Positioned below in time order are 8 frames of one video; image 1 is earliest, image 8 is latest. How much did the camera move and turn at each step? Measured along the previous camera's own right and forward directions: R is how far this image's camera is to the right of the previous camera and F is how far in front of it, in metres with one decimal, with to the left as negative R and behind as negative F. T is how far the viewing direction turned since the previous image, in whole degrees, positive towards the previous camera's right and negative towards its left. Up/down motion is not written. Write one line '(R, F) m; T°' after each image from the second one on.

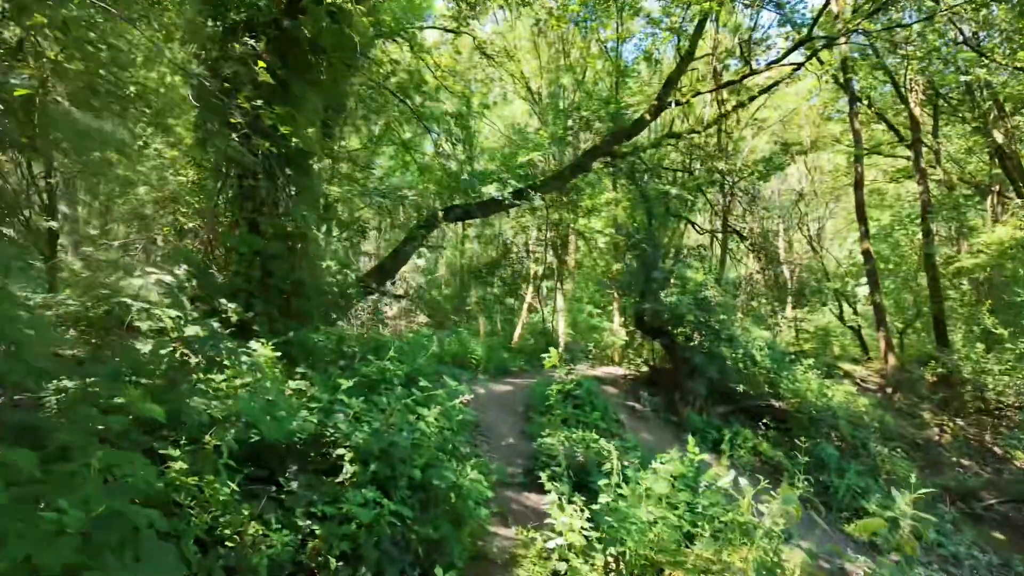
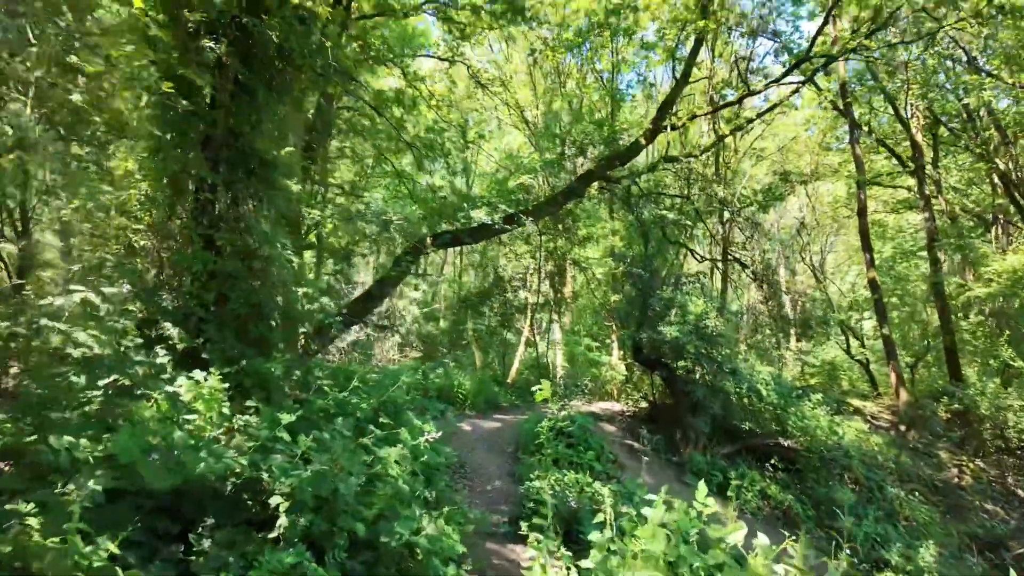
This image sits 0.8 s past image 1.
(+0.1, +0.4) m; 0°
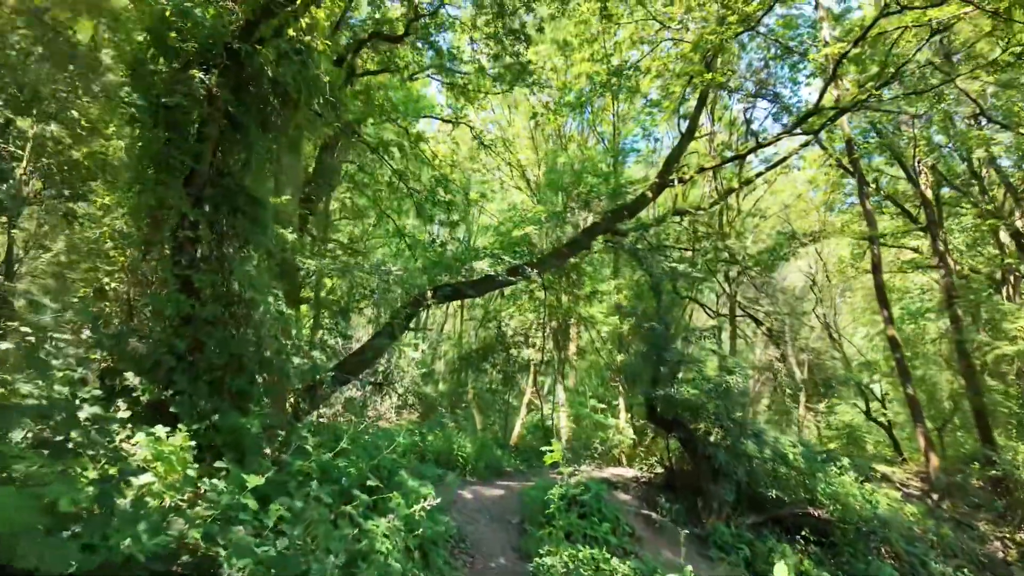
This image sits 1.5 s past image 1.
(-0.1, +0.4) m; 0°
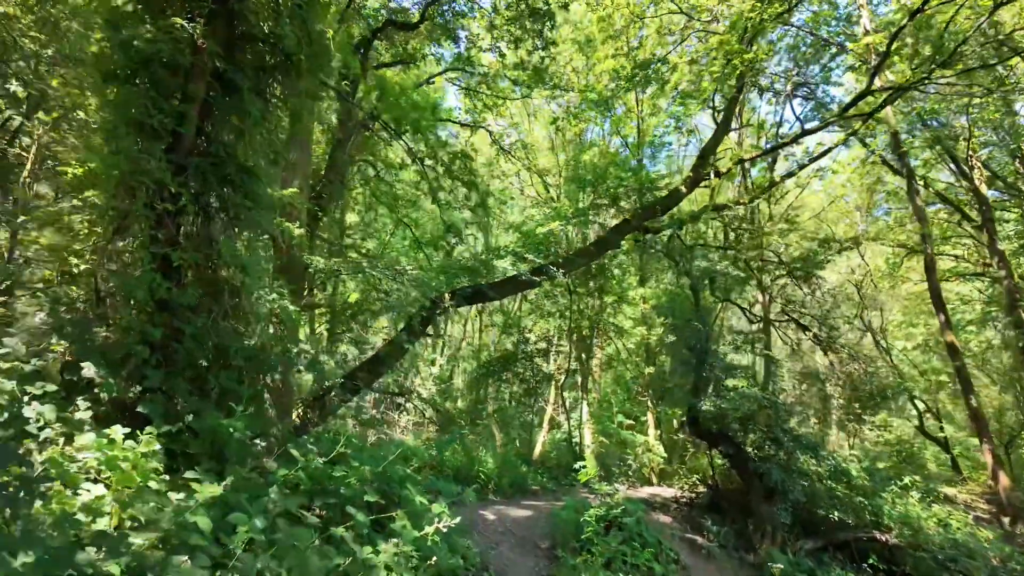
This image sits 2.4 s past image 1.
(-0.1, +0.6) m; -2°
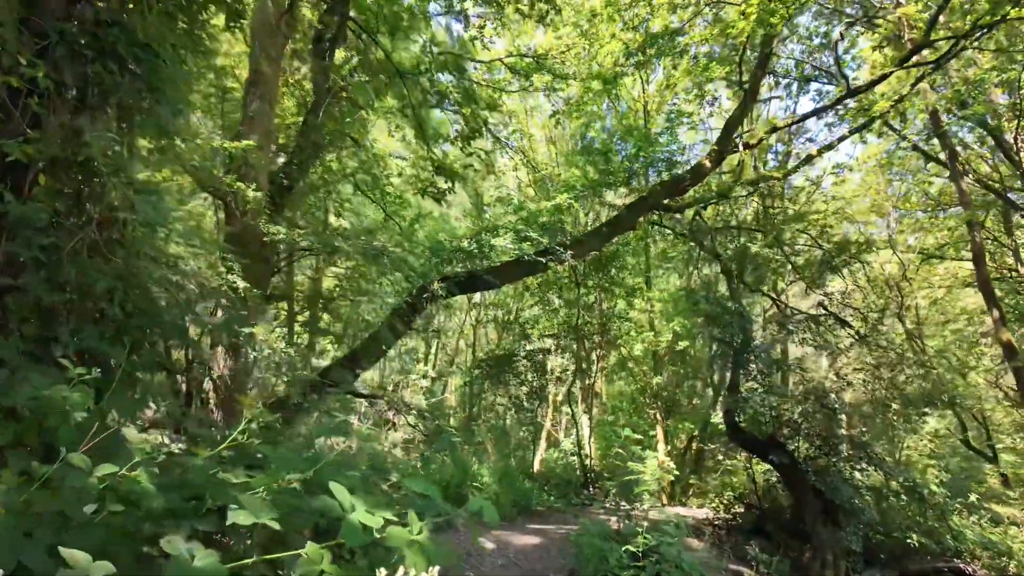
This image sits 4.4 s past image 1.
(-0.1, +1.1) m; +1°
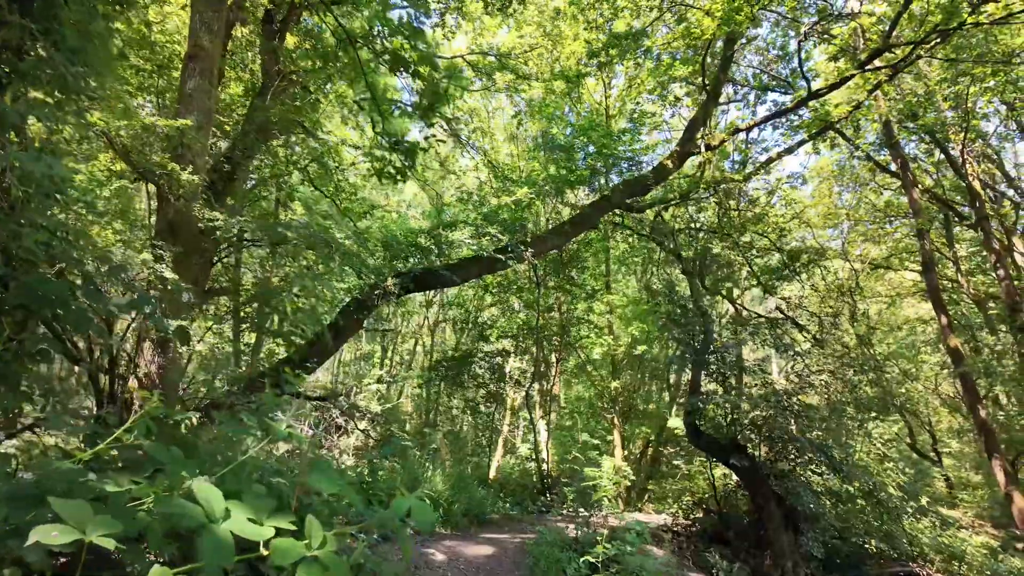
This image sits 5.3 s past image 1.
(0.0, +0.2) m; +4°
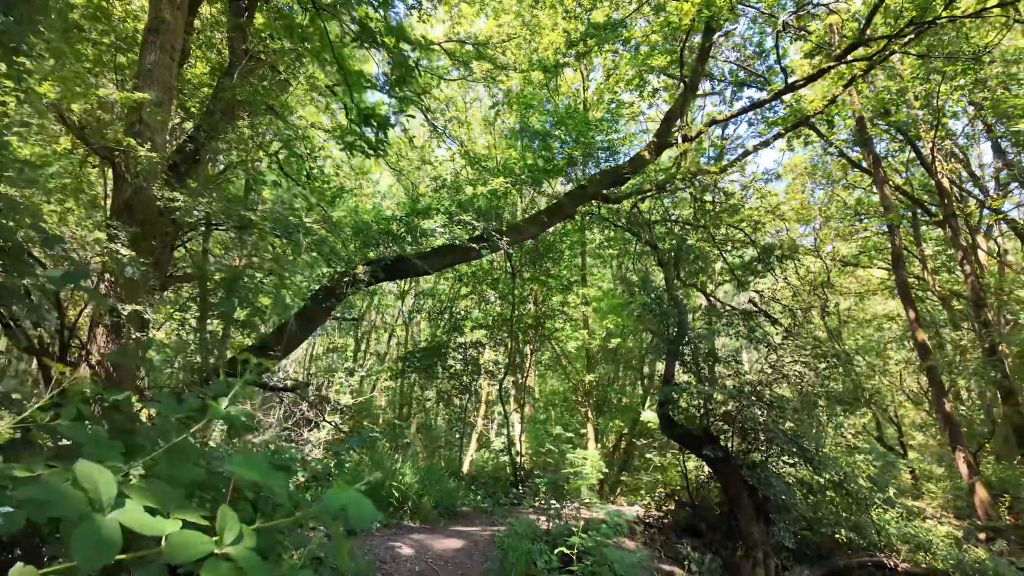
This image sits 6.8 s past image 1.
(0.0, +0.1) m; +2°
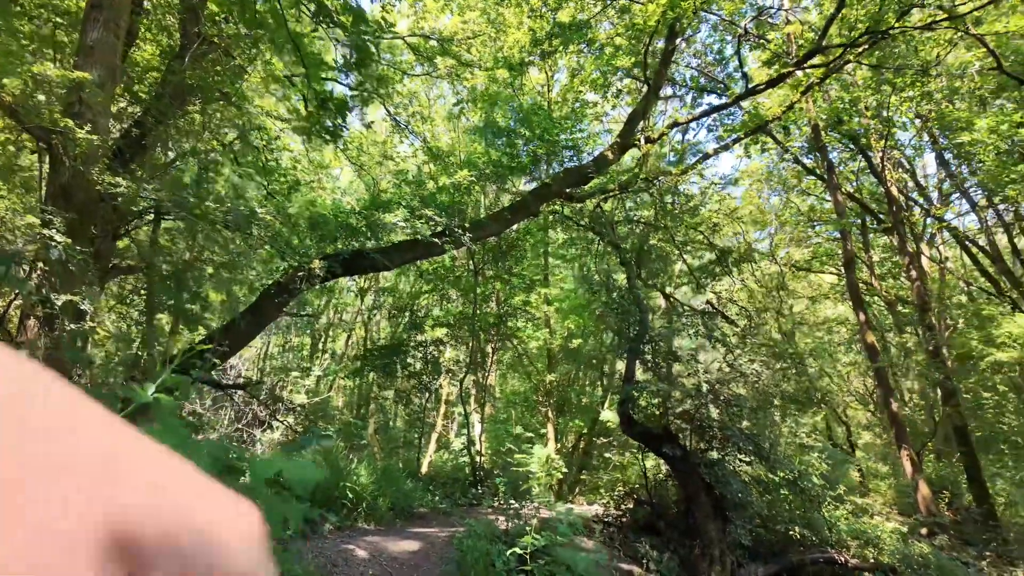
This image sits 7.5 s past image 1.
(0.0, +0.1) m; +4°
